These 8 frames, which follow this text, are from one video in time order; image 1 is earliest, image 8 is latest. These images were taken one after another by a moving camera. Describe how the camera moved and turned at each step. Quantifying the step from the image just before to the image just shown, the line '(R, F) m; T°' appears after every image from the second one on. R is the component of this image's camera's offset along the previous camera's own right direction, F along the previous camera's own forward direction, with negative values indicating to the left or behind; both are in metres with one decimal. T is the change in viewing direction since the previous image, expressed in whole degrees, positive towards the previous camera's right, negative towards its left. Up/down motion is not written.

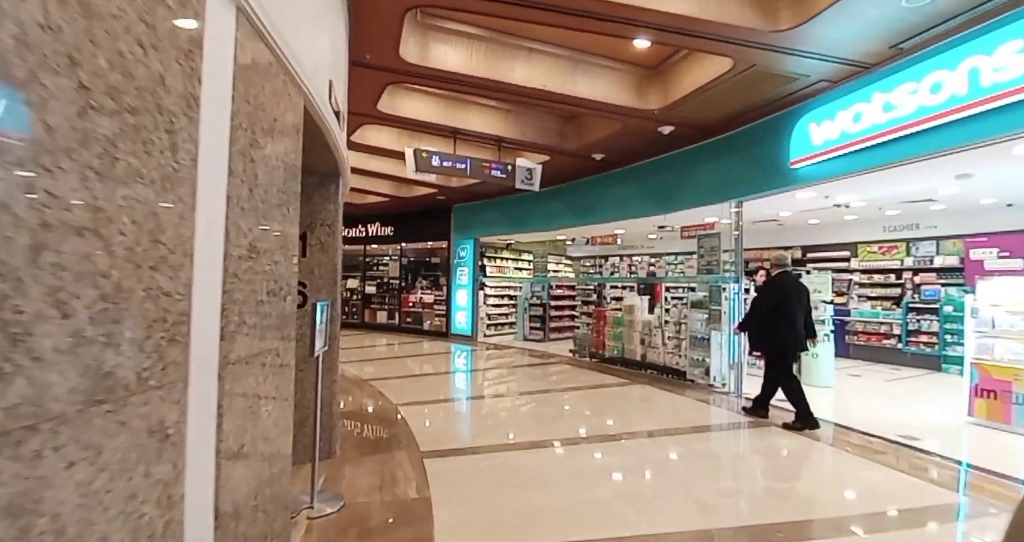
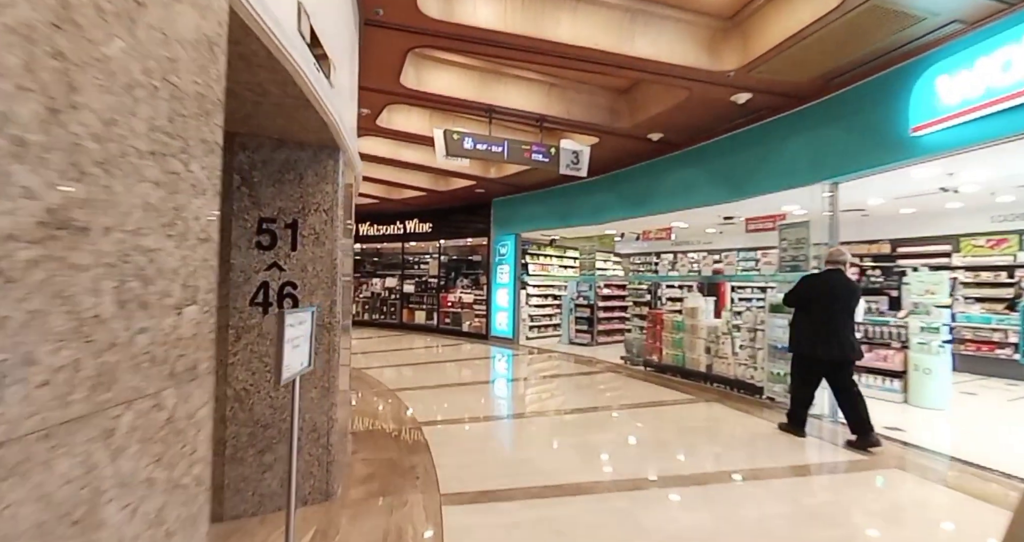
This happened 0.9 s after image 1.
(0.0, +0.9) m; -5°
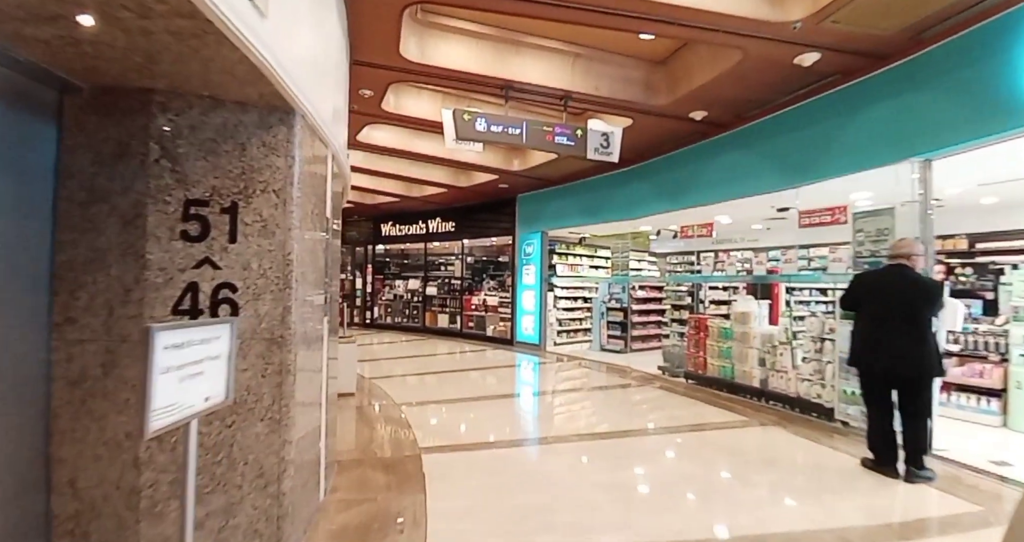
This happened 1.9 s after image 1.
(+0.1, +0.8) m; -4°
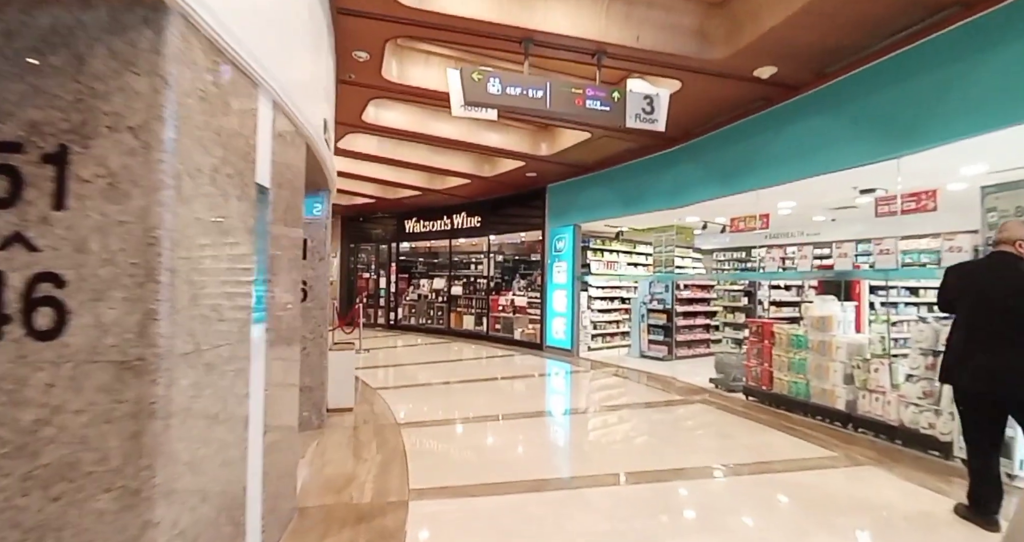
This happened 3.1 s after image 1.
(+0.1, +1.0) m; -4°
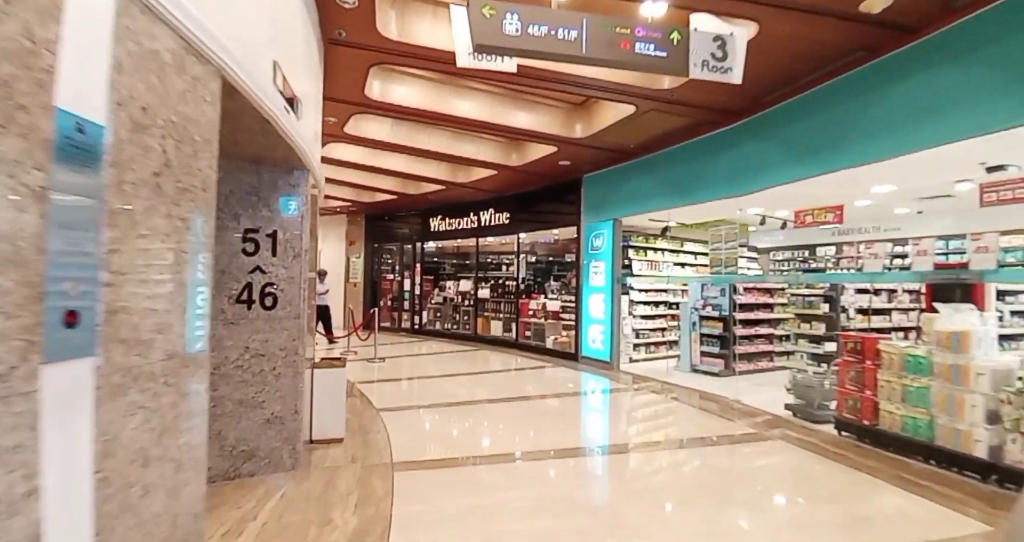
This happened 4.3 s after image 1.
(+0.1, +1.0) m; -4°
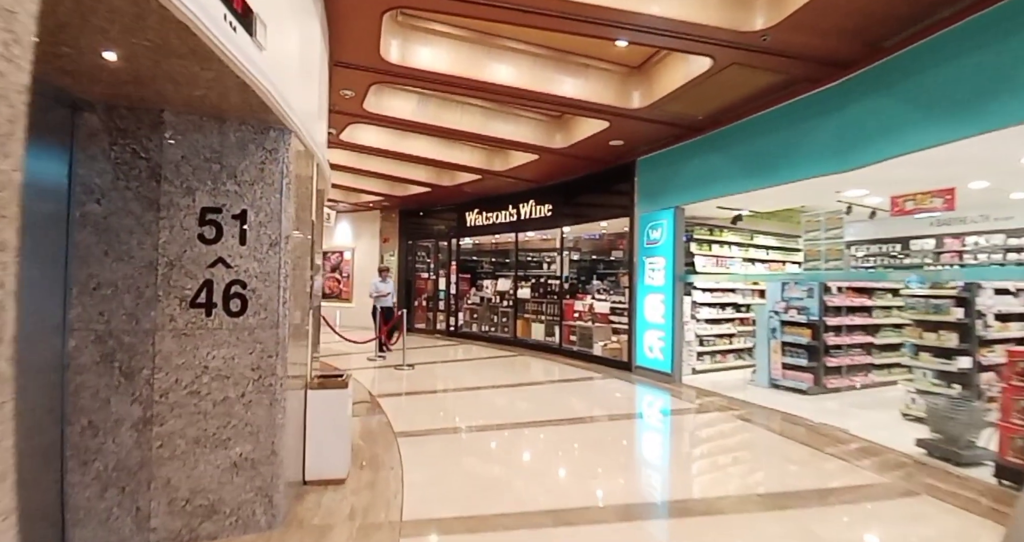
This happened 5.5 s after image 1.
(0.0, +0.9) m; -4°
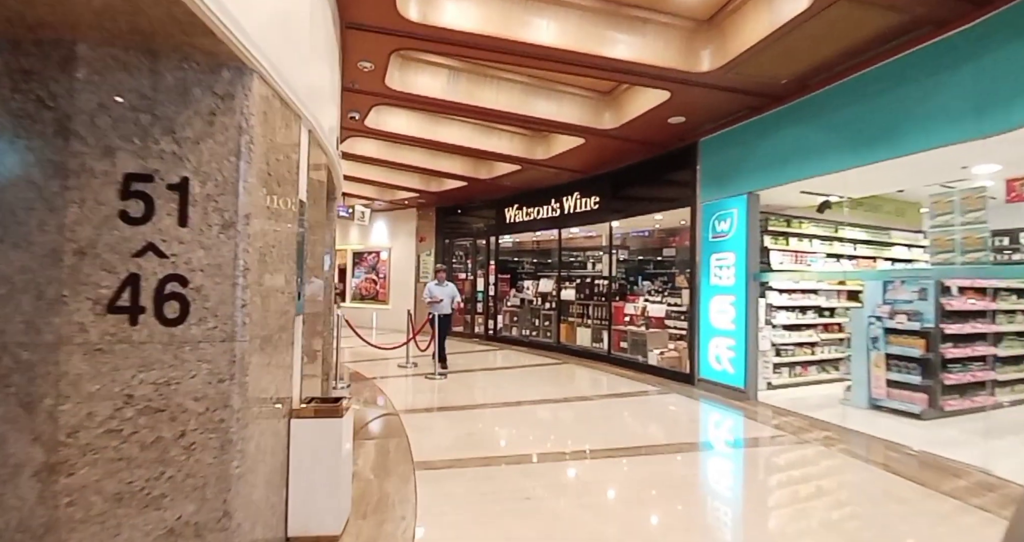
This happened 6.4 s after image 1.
(0.0, +0.8) m; -5°
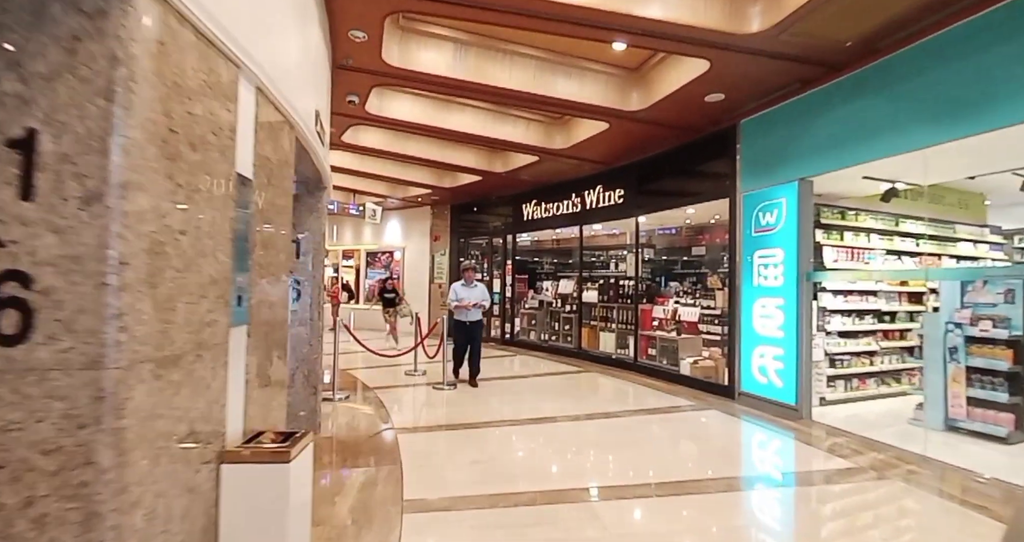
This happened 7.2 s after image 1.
(+0.1, +0.6) m; -2°
